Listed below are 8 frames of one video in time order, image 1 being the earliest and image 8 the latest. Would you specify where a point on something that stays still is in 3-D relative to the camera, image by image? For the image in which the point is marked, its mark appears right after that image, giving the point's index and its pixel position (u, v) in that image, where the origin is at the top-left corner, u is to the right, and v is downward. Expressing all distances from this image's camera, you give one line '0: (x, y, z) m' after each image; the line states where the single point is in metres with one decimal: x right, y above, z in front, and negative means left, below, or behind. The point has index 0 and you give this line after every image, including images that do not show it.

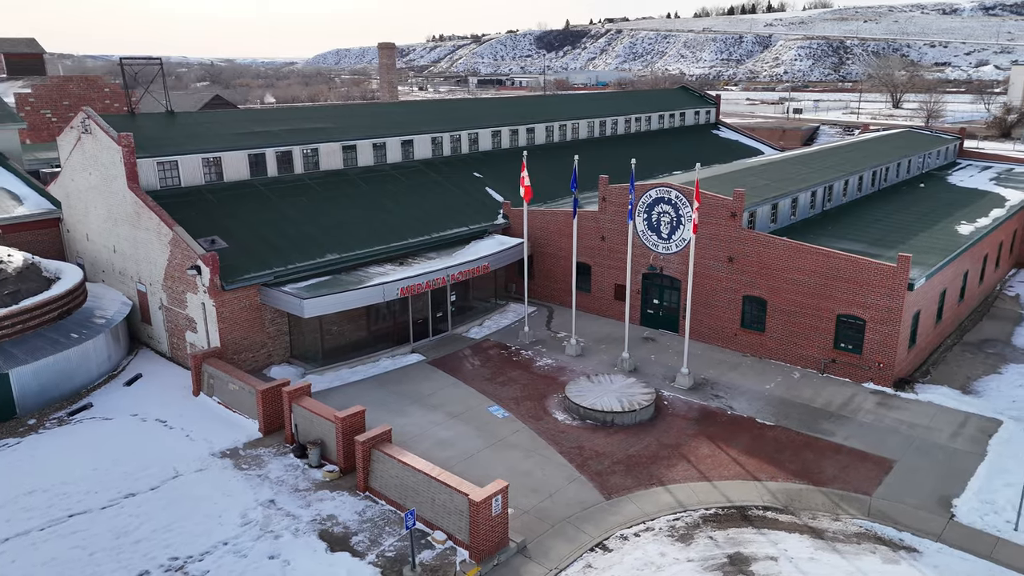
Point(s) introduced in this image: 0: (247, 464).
0: (-6.4, -4.2, +17.6) m
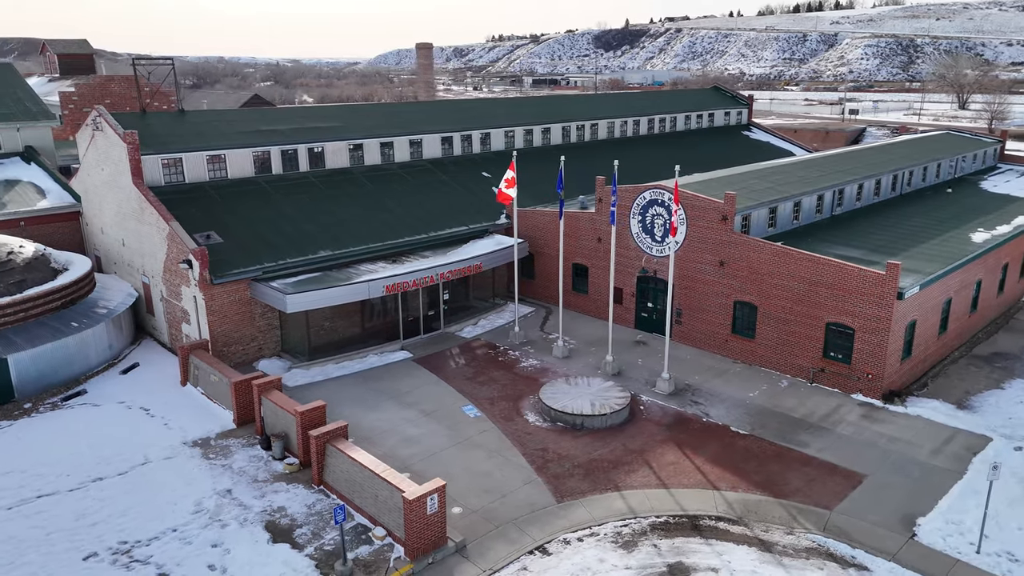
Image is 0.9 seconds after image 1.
0: (-7.4, -4.1, +18.1) m
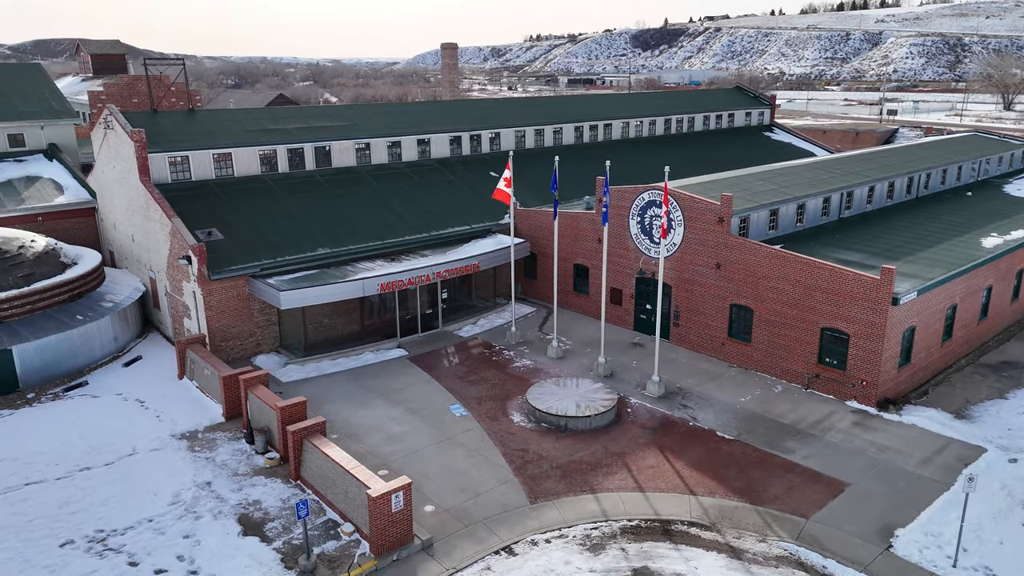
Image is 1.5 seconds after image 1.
0: (-7.9, -4.0, +18.4) m
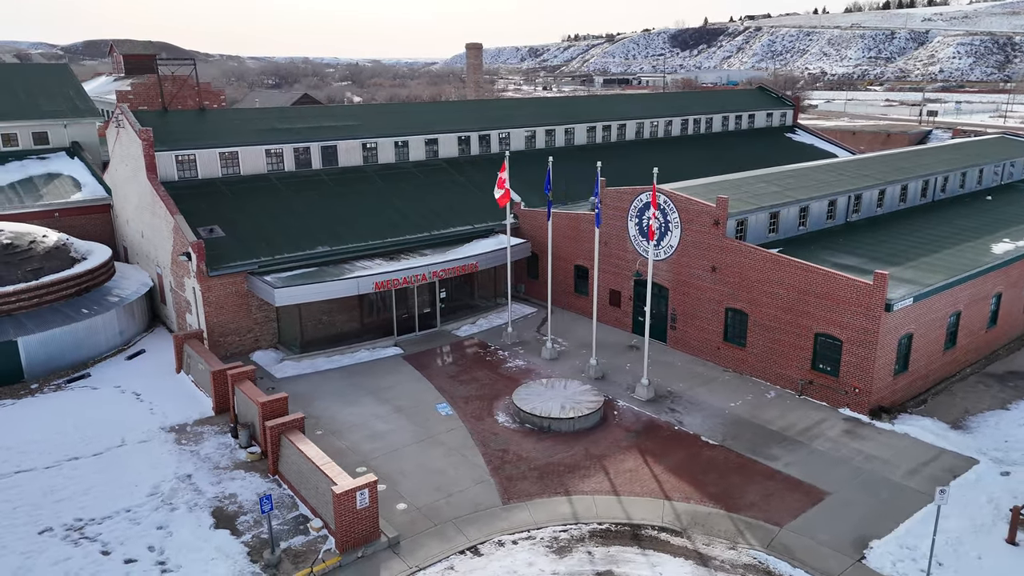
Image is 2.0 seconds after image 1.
0: (-8.4, -3.9, +18.8) m
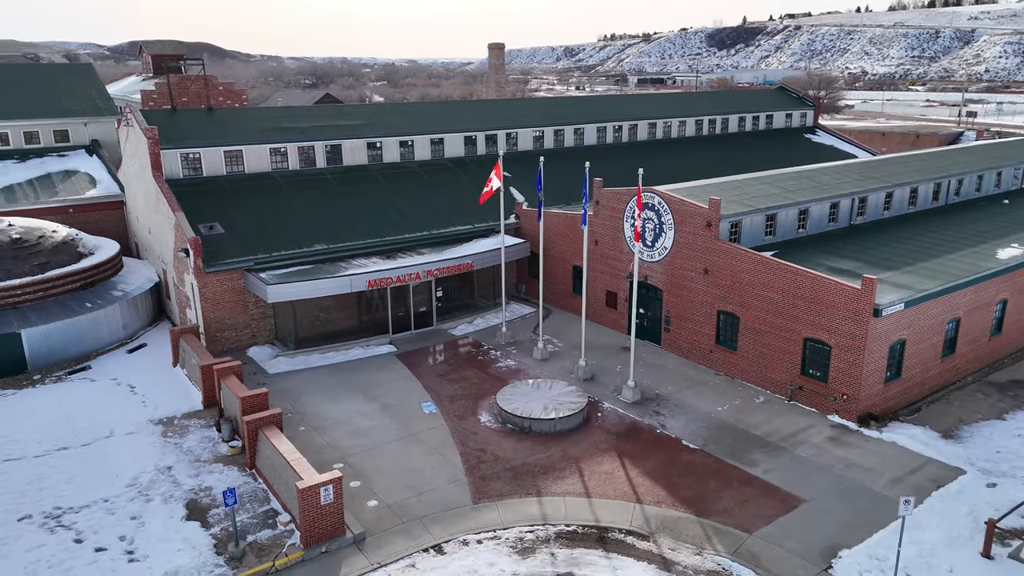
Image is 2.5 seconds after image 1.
0: (-8.9, -3.8, +19.2) m
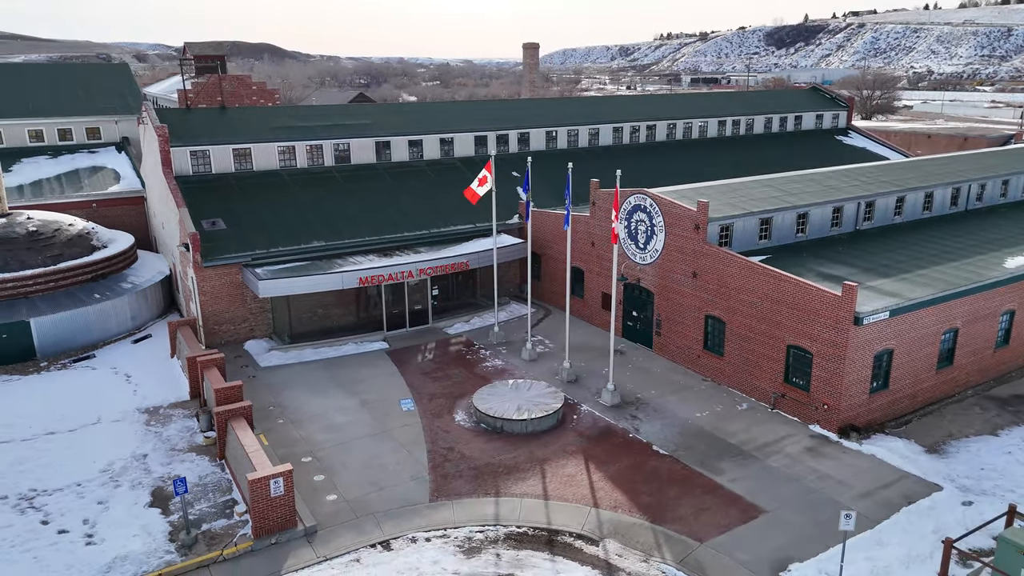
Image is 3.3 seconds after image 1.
0: (-9.6, -3.6, +19.8) m
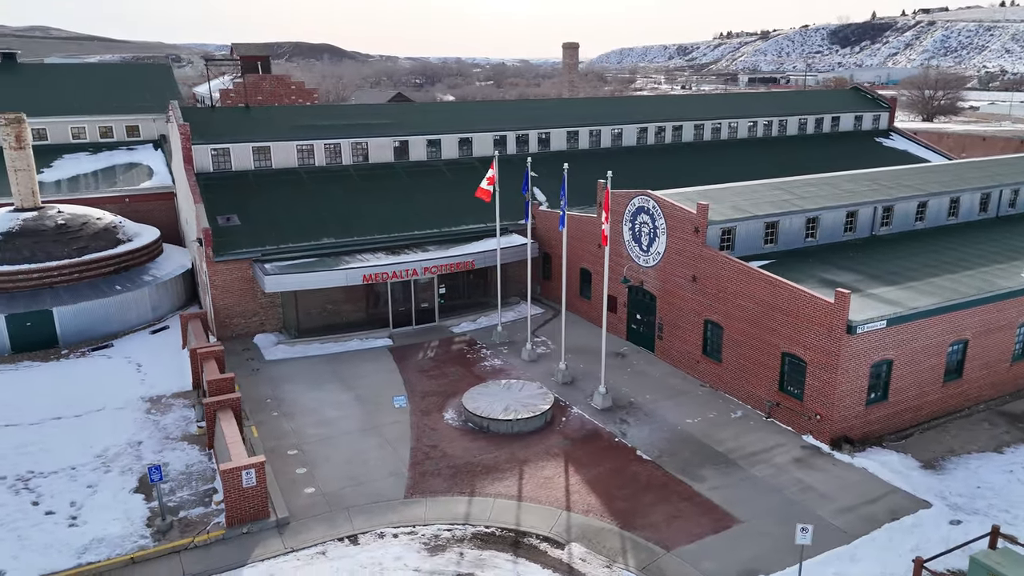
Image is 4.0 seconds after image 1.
0: (-9.9, -3.4, +20.5) m
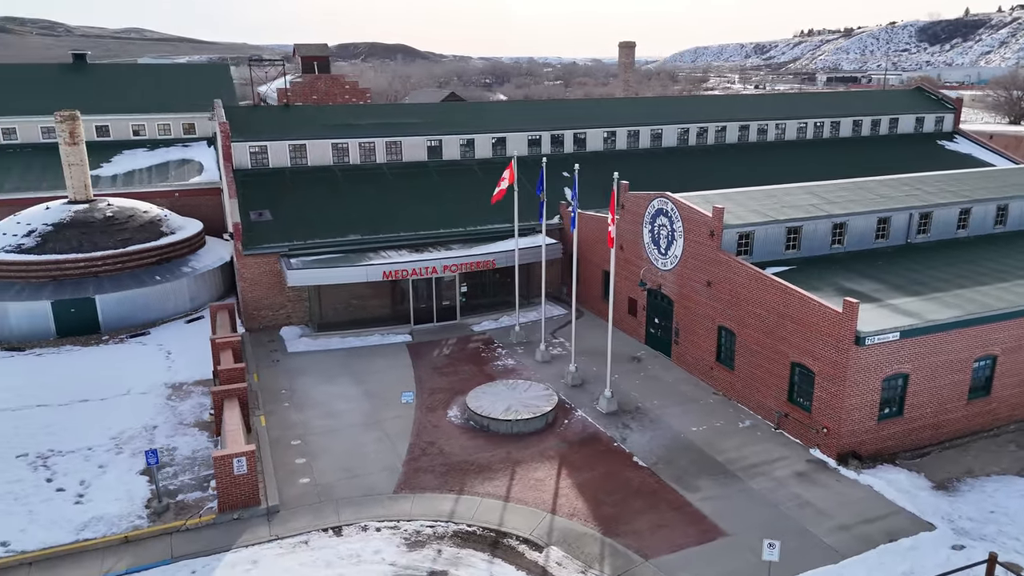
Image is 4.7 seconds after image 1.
0: (-9.8, -3.2, +21.3) m
